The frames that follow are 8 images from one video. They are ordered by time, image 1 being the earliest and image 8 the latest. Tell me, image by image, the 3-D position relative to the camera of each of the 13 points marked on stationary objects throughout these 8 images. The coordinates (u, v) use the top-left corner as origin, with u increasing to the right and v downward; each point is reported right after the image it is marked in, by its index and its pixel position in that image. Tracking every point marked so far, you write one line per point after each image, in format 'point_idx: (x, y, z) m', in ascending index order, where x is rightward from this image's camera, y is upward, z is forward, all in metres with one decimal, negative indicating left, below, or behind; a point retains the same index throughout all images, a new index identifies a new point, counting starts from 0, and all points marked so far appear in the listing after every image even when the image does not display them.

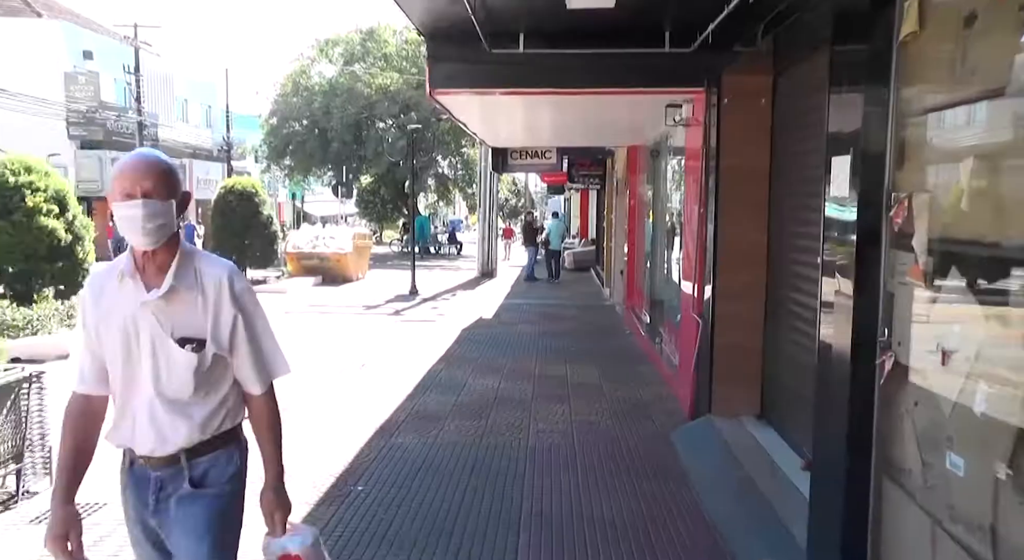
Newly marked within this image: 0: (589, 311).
0: (+1.5, -0.6, +14.9) m
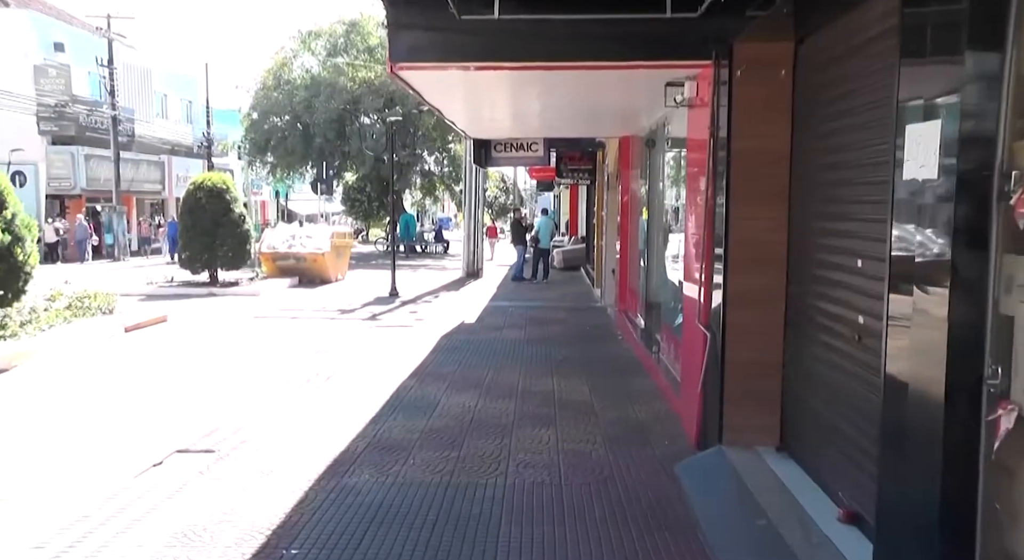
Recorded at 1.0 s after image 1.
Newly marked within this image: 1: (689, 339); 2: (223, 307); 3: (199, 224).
0: (+1.2, -0.6, +14.0) m
1: (+1.4, -0.5, +6.3) m
2: (-5.6, -0.5, +15.0) m
3: (-7.3, +1.3, +17.9) m
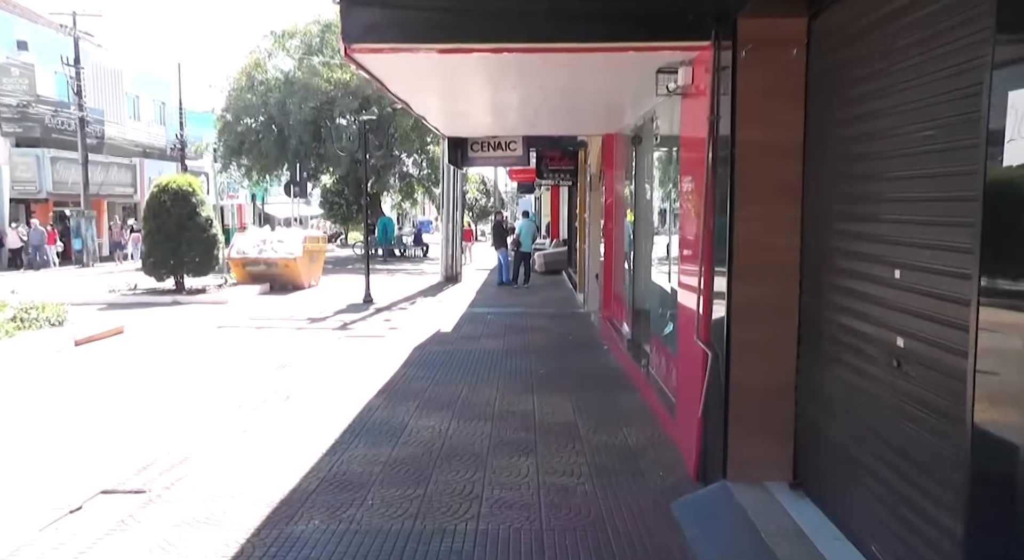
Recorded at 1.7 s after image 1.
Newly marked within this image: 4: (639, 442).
0: (+0.8, -0.7, +13.3) m
1: (+1.3, -0.6, +5.6) m
2: (-6.0, -0.7, +14.2) m
3: (-7.8, +1.2, +17.0) m
4: (+1.0, -1.2, +5.8) m
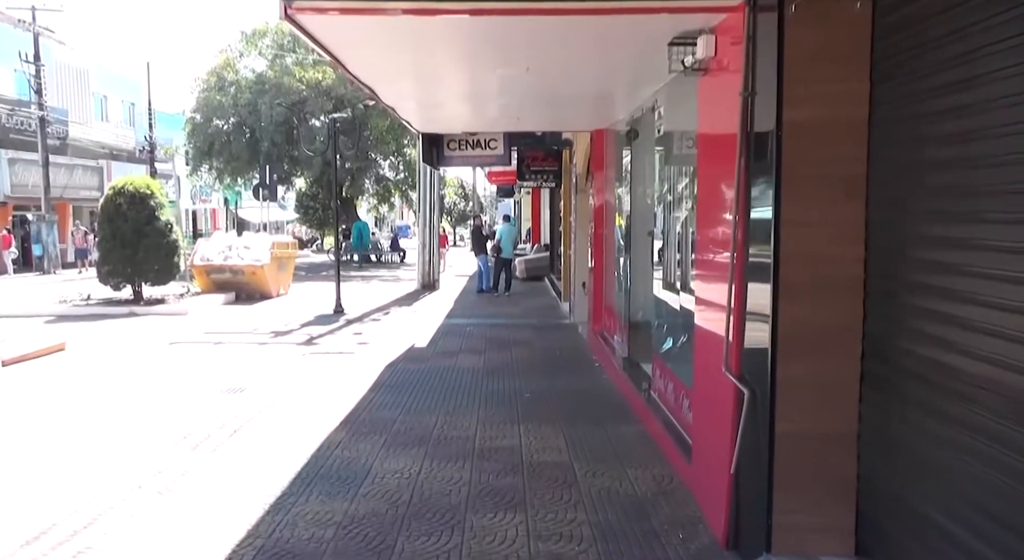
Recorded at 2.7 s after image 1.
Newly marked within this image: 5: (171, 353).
0: (+0.5, -0.8, +12.4) m
1: (+1.2, -0.7, +4.7) m
2: (-6.3, -0.8, +13.0) m
3: (-8.2, +1.0, +15.9) m
4: (+0.9, -1.3, +4.9) m
5: (-4.9, -1.0, +11.0) m
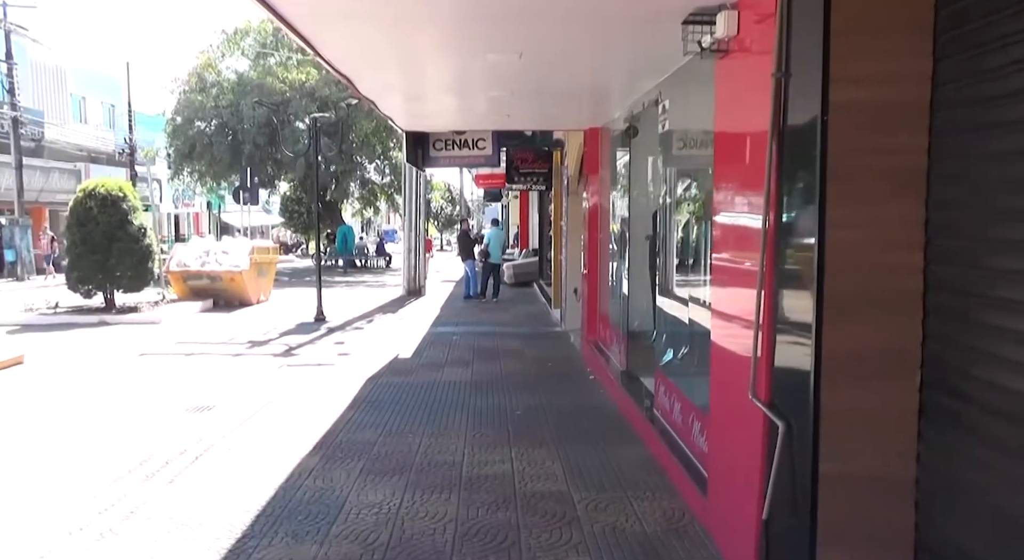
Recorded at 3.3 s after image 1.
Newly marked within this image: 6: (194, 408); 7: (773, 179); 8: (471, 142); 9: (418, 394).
0: (+0.4, -0.9, +11.8) m
1: (+1.1, -0.7, +4.1) m
2: (-6.5, -1.0, +12.4) m
3: (-8.4, +0.8, +15.2) m
4: (+0.8, -1.4, +4.3) m
5: (-5.0, -1.1, +10.3) m
6: (-3.2, -1.3, +7.6) m
7: (+1.1, +0.4, +3.2) m
8: (-0.6, +2.1, +11.5) m
9: (-1.0, -1.2, +8.1) m
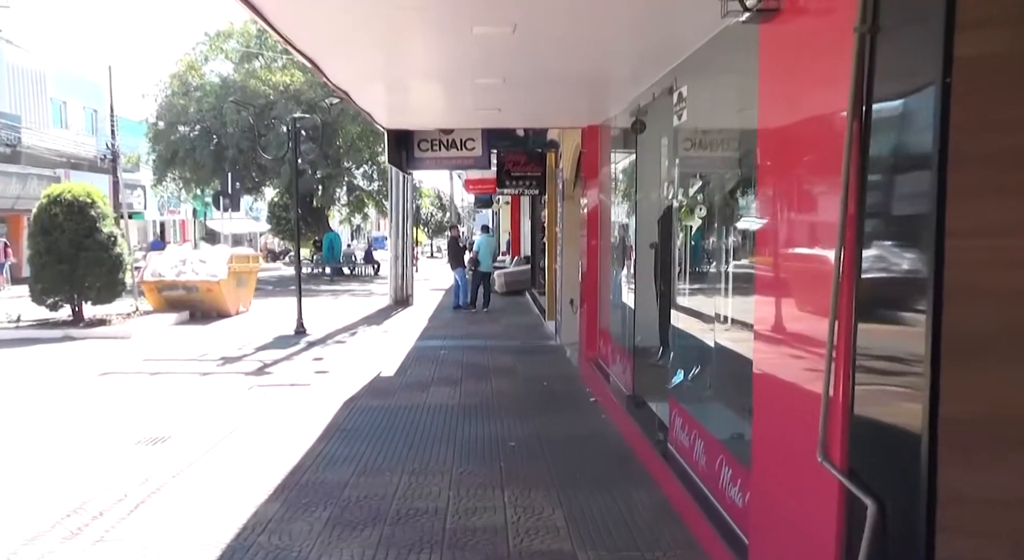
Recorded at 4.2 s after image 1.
0: (+0.2, -1.1, +11.0) m
1: (+1.1, -0.8, +3.3) m
2: (-6.6, -1.1, +11.5) m
3: (-8.6, +0.6, +14.3) m
4: (+0.8, -1.5, +3.5) m
5: (-5.1, -1.3, +9.4) m
6: (-3.2, -1.4, +6.8) m
7: (+1.1, +0.4, +2.4) m
8: (-0.7, +1.9, +10.7) m
9: (-1.1, -1.3, +7.3) m
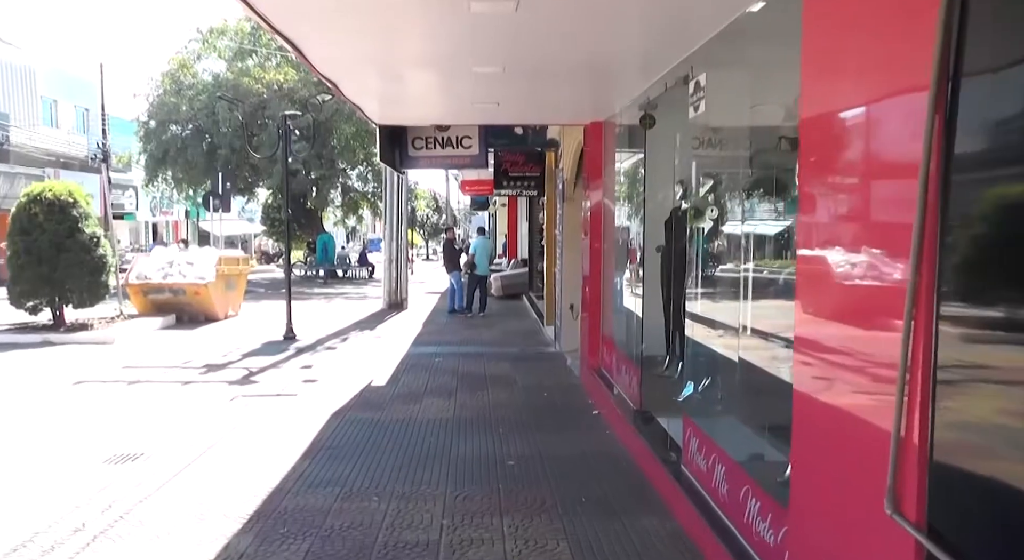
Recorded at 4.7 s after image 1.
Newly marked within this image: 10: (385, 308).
0: (+0.2, -1.2, +10.5) m
1: (+1.1, -0.9, +2.9) m
2: (-6.7, -1.2, +11.0) m
3: (-8.6, +0.6, +13.7) m
4: (+0.8, -1.5, +3.0) m
5: (-5.2, -1.3, +8.9) m
6: (-3.3, -1.4, +6.3) m
7: (+1.1, +0.3, +2.0) m
8: (-0.8, +1.9, +10.2) m
9: (-1.1, -1.4, +6.8) m
10: (-3.2, -0.7, +19.2) m
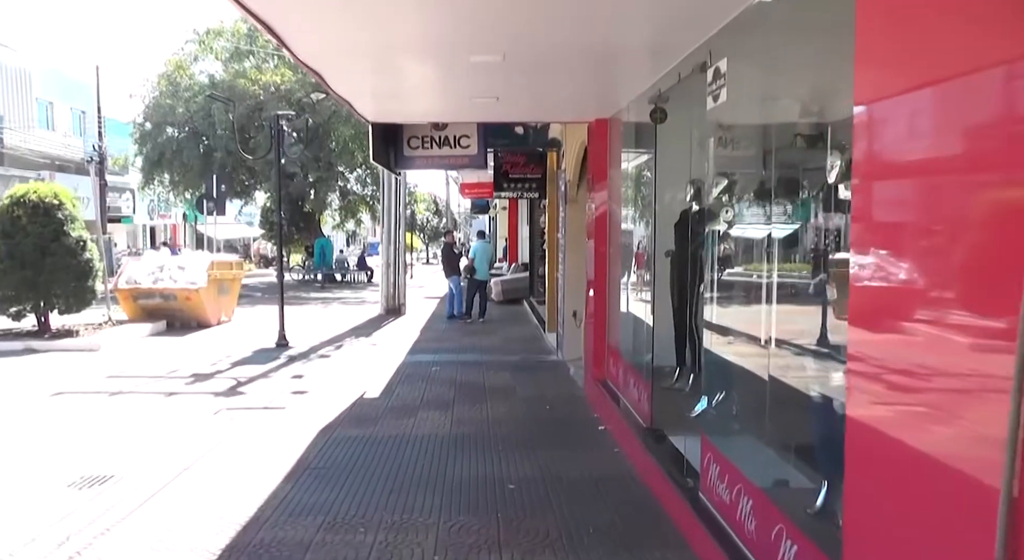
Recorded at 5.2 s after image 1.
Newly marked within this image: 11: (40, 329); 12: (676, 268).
0: (+0.2, -1.2, +10.0) m
1: (+1.1, -0.9, +2.4) m
2: (-6.7, -1.3, +10.5) m
3: (-8.6, +0.5, +13.3) m
4: (+0.8, -1.6, +2.5) m
5: (-5.1, -1.4, +8.4) m
6: (-3.3, -1.5, +5.8) m
7: (+1.1, +0.3, +1.5) m
8: (-0.7, +1.8, +9.8) m
9: (-1.1, -1.4, +6.3) m
10: (-3.2, -0.8, +18.8) m
11: (-8.6, -0.9, +13.9) m
12: (+1.4, +0.1, +6.7) m
